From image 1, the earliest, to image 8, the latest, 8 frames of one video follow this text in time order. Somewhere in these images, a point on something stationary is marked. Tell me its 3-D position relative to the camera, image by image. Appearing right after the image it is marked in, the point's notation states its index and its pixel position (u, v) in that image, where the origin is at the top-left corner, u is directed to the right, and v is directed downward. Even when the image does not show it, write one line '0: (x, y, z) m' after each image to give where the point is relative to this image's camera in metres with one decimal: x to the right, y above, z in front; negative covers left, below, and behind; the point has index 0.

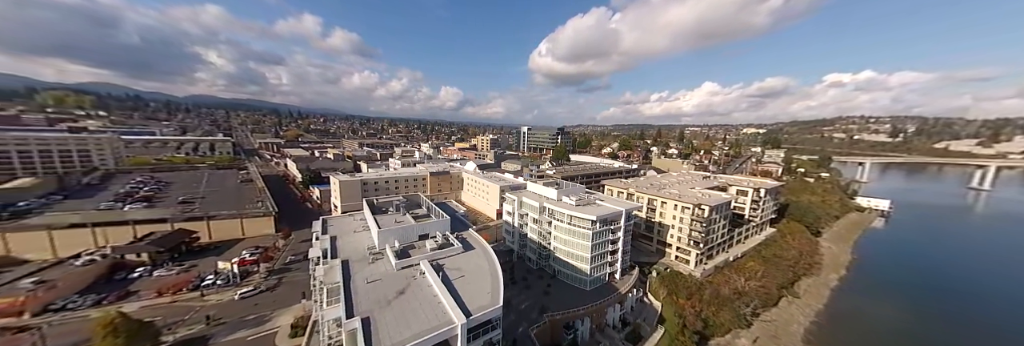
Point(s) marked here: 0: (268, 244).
0: (-17.4, -5.0, +17.1) m
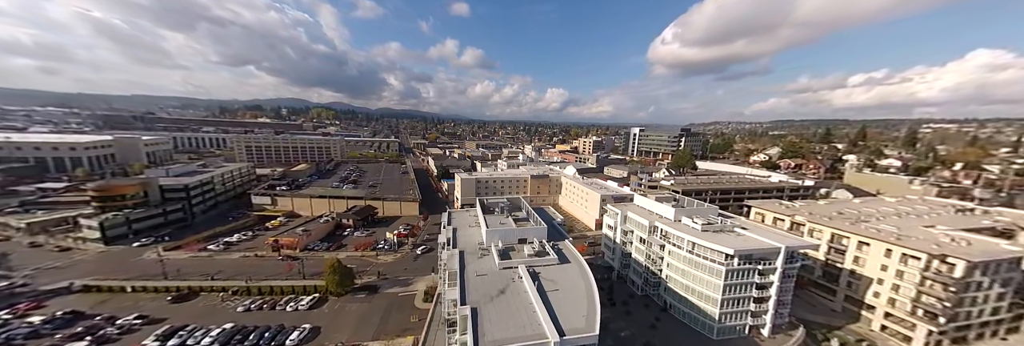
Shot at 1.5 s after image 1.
0: (-9.2, -4.7, +22.3) m
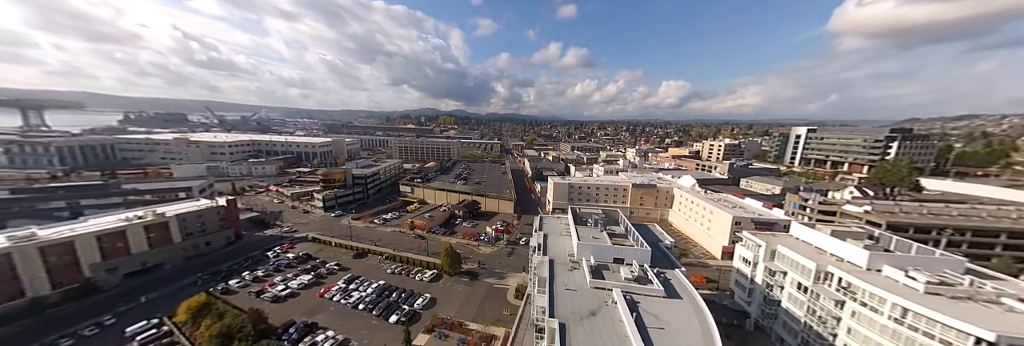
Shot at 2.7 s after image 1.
0: (-0.3, -4.9, +24.2) m
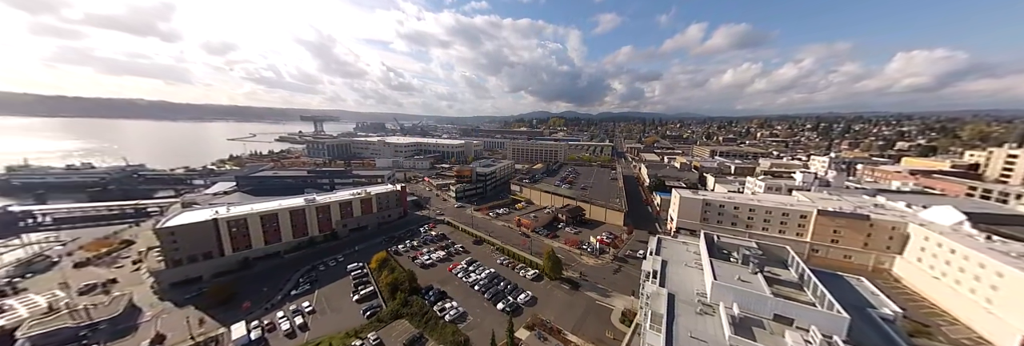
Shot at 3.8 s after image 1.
0: (+9.8, -5.6, +22.0) m
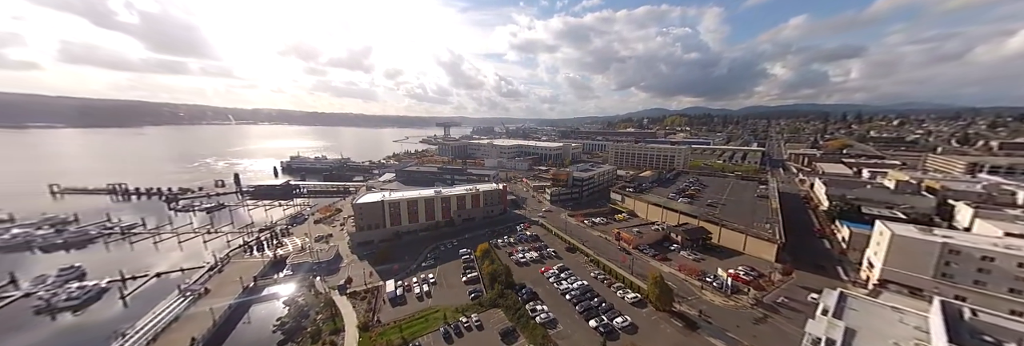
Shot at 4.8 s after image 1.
0: (+17.3, -6.8, +16.4) m
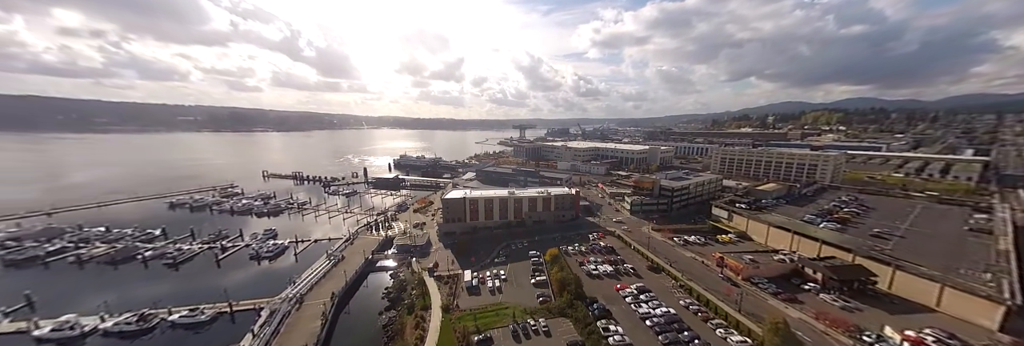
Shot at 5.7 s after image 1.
0: (+21.2, -7.9, +10.4) m
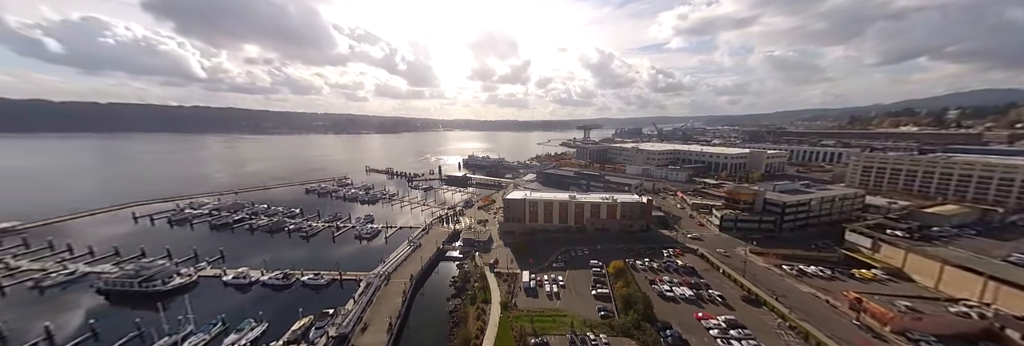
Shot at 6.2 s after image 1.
0: (+22.9, -8.8, +4.7) m
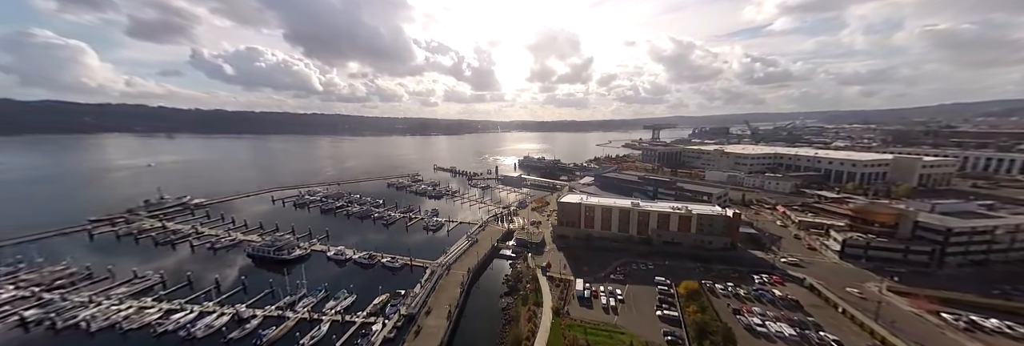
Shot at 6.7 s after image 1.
0: (+23.2, -9.6, -0.7) m
